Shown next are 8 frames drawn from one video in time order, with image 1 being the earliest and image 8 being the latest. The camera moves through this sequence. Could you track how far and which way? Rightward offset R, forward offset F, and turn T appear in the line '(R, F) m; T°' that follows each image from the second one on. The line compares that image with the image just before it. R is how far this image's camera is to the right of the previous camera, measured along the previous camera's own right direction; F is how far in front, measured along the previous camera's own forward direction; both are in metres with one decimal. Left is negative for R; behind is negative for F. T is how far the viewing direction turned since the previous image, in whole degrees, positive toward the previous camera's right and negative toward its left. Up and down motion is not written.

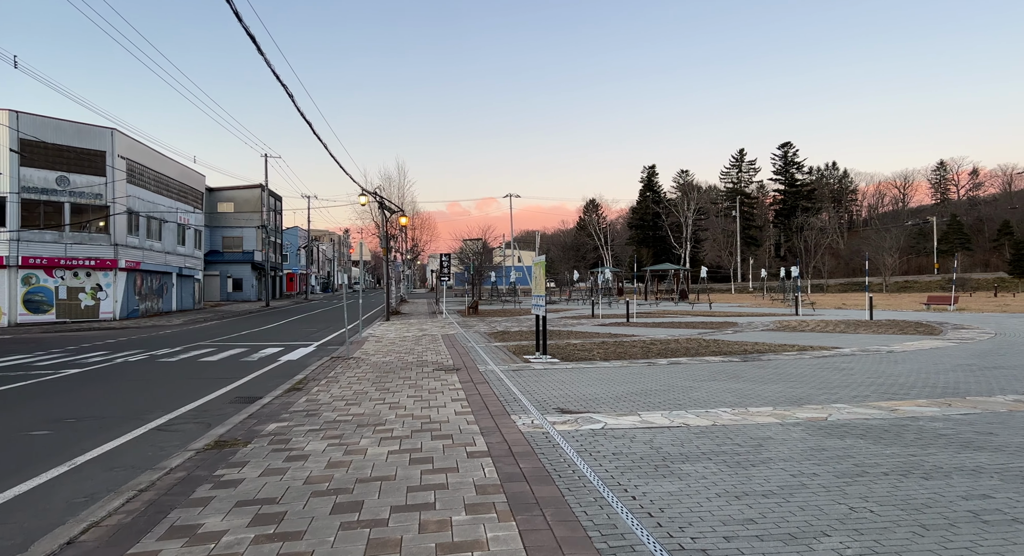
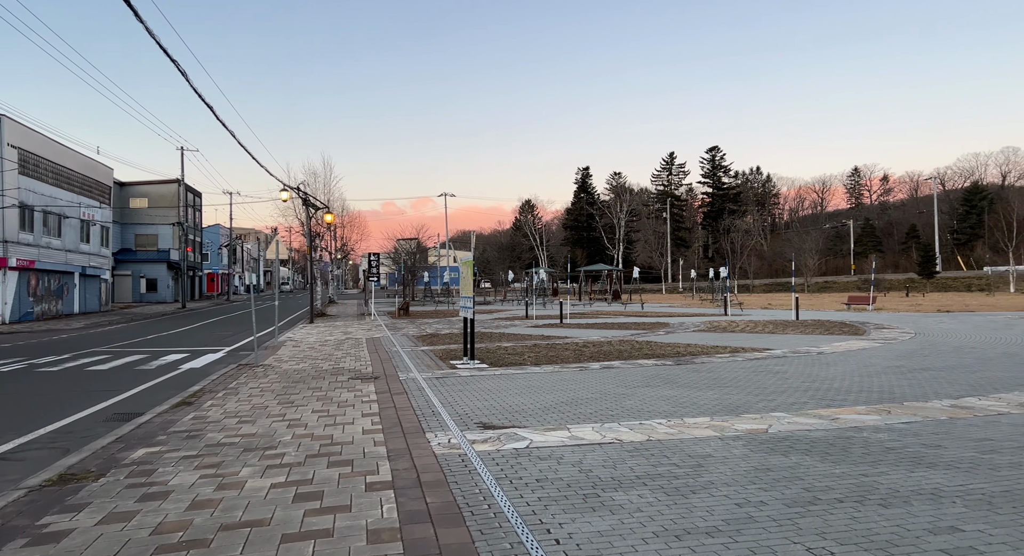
(+0.2, +0.6) m; +5°
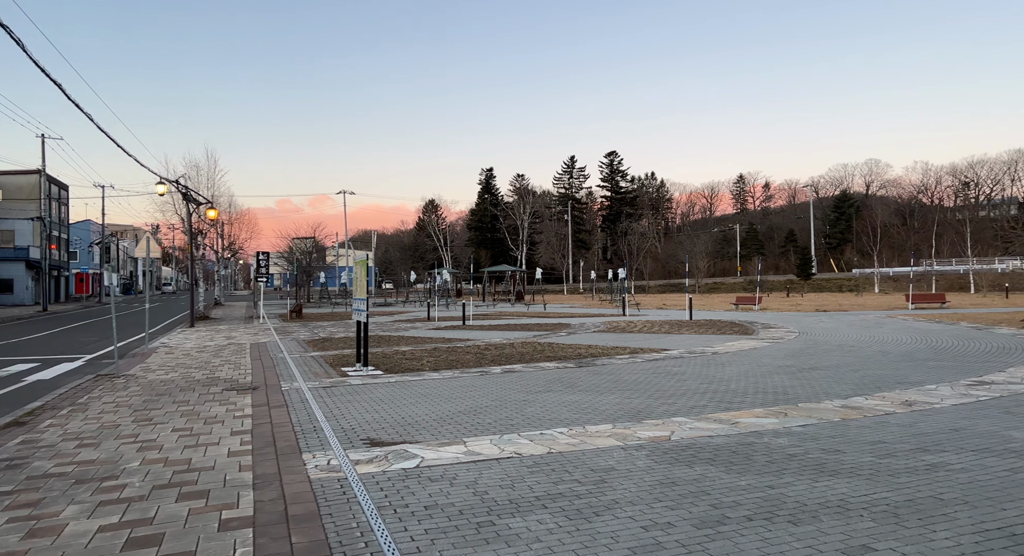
(+0.1, +0.5) m; +8°
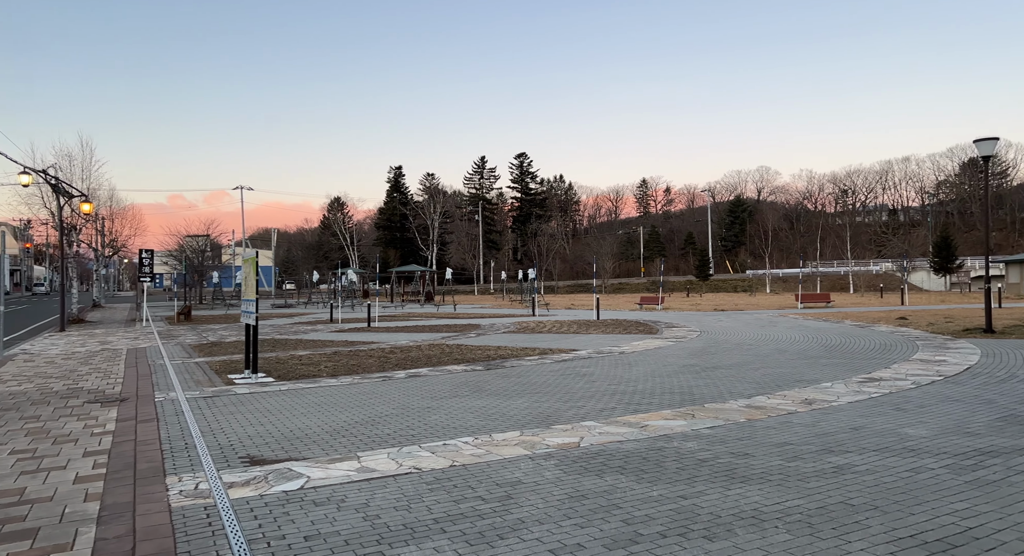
(+0.1, +0.4) m; +7°
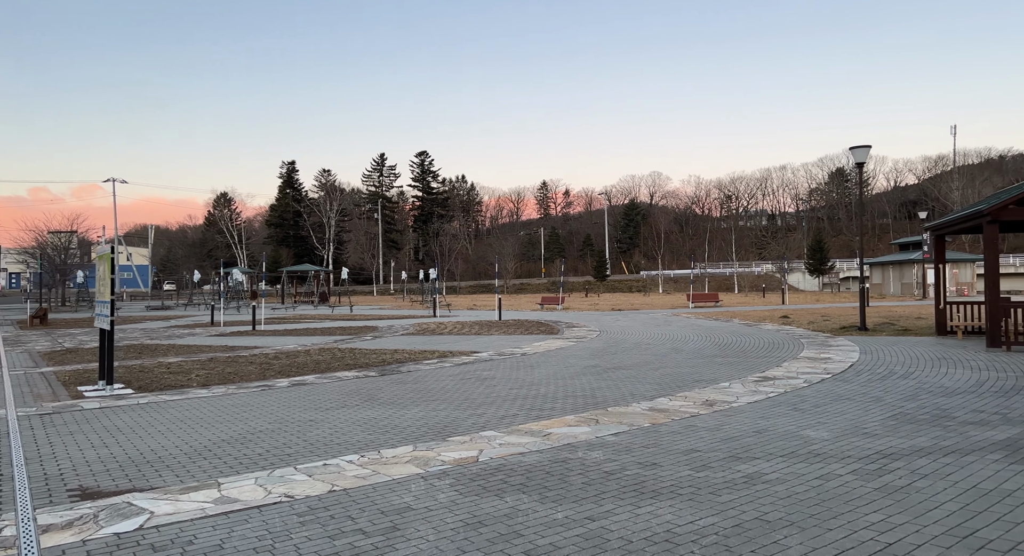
(+0.1, +0.5) m; +8°
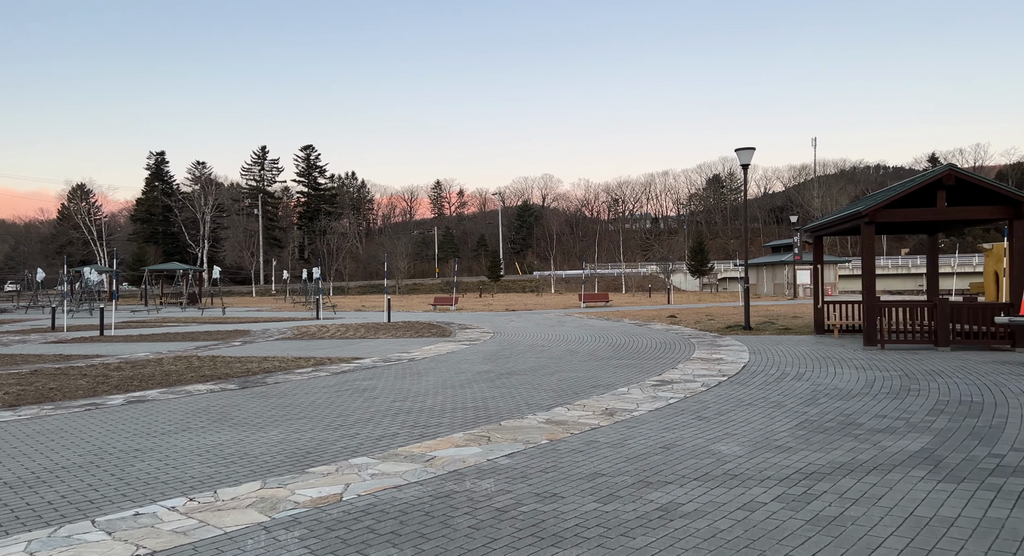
(+0.1, +0.9) m; +9°
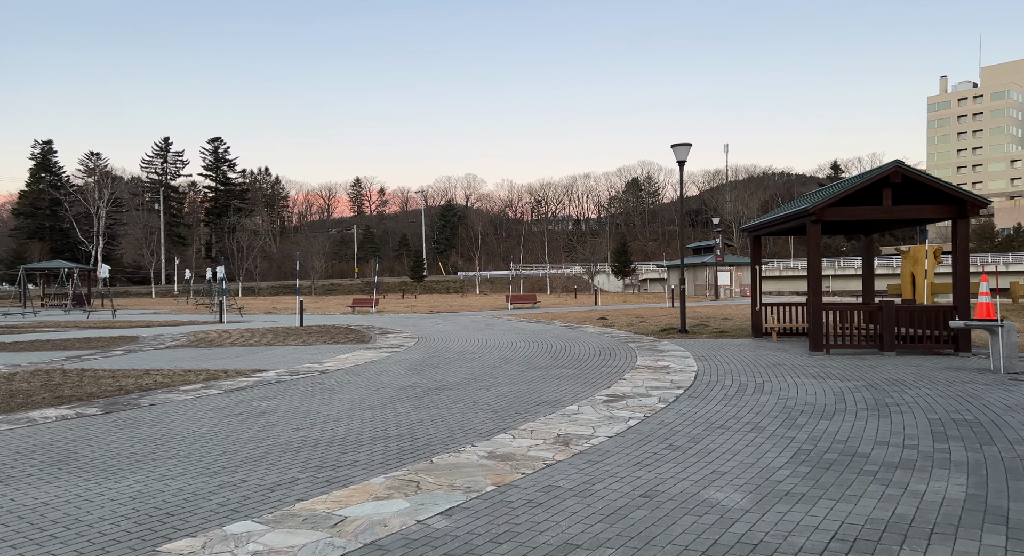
(-0.1, +1.5) m; +6°
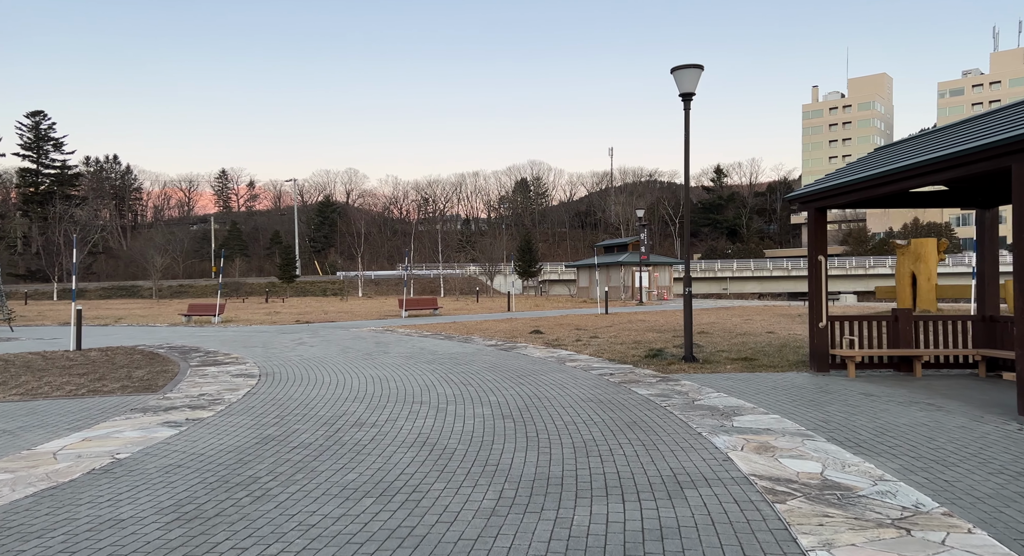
(-0.4, +8.1) m; +9°
